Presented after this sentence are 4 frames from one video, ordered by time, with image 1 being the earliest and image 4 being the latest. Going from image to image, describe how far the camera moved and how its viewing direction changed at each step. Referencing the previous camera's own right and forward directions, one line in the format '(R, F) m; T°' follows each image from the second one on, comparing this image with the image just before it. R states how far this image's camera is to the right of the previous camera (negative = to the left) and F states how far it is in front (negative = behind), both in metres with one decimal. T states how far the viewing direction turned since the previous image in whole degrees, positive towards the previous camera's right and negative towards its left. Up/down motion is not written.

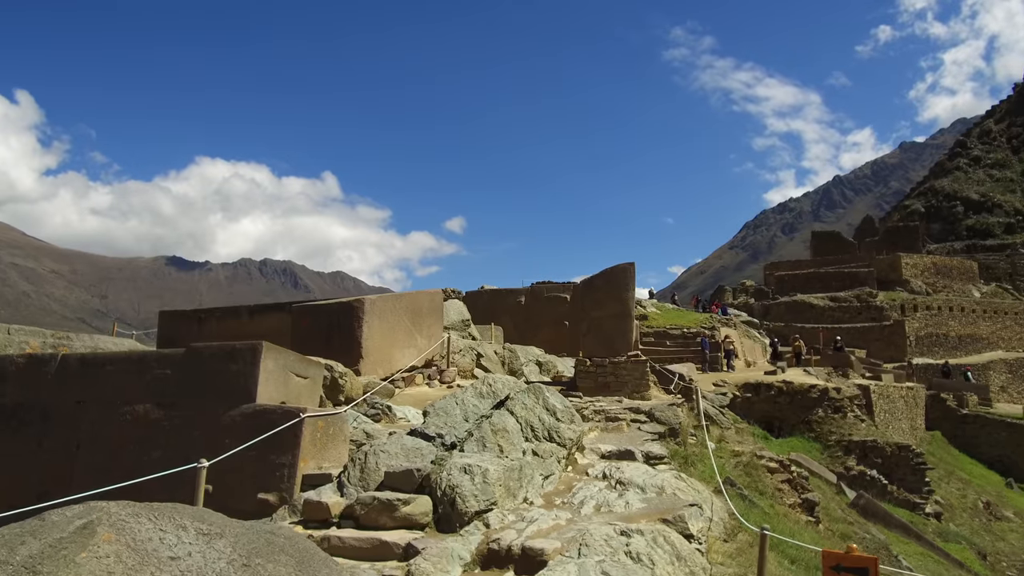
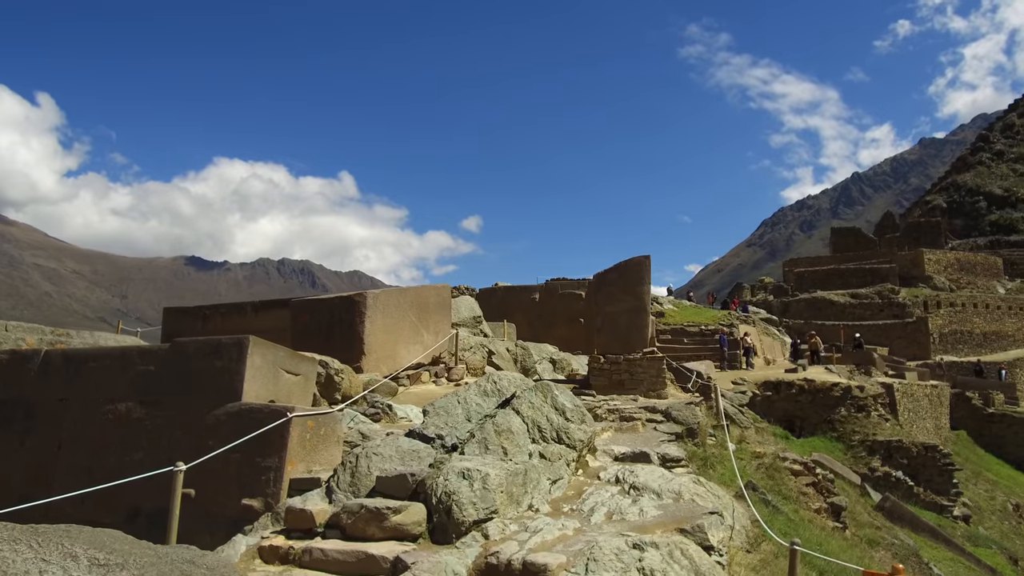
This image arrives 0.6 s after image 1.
(+0.1, +0.4) m; -1°
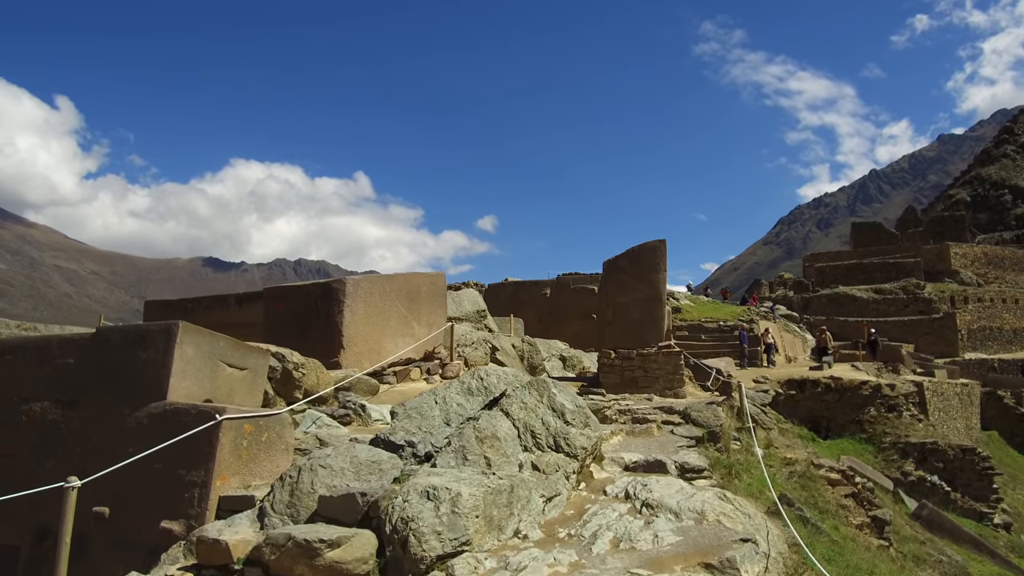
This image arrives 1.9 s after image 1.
(+0.2, +1.0) m; -1°
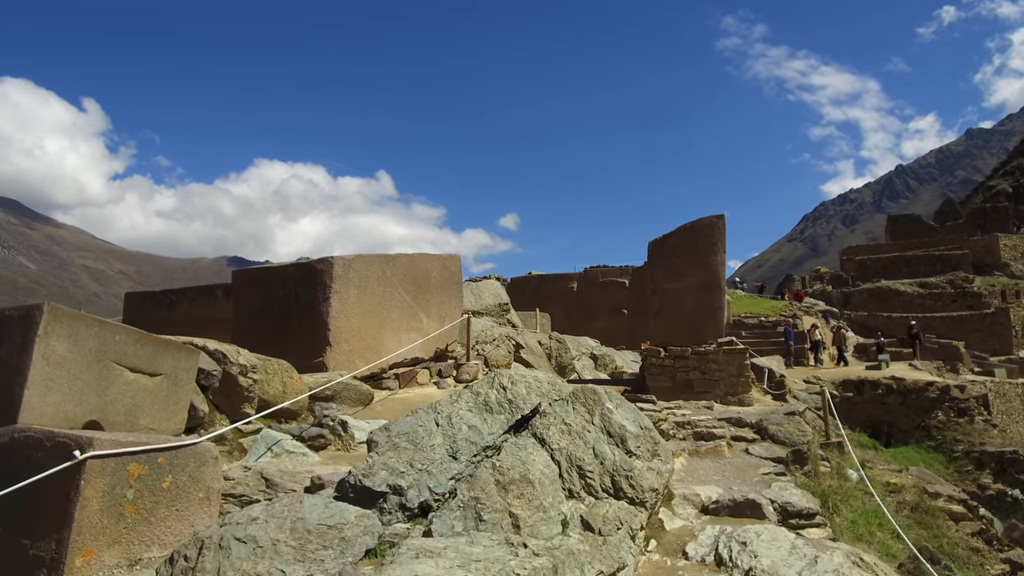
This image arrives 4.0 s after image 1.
(-0.1, +1.6) m; -2°
